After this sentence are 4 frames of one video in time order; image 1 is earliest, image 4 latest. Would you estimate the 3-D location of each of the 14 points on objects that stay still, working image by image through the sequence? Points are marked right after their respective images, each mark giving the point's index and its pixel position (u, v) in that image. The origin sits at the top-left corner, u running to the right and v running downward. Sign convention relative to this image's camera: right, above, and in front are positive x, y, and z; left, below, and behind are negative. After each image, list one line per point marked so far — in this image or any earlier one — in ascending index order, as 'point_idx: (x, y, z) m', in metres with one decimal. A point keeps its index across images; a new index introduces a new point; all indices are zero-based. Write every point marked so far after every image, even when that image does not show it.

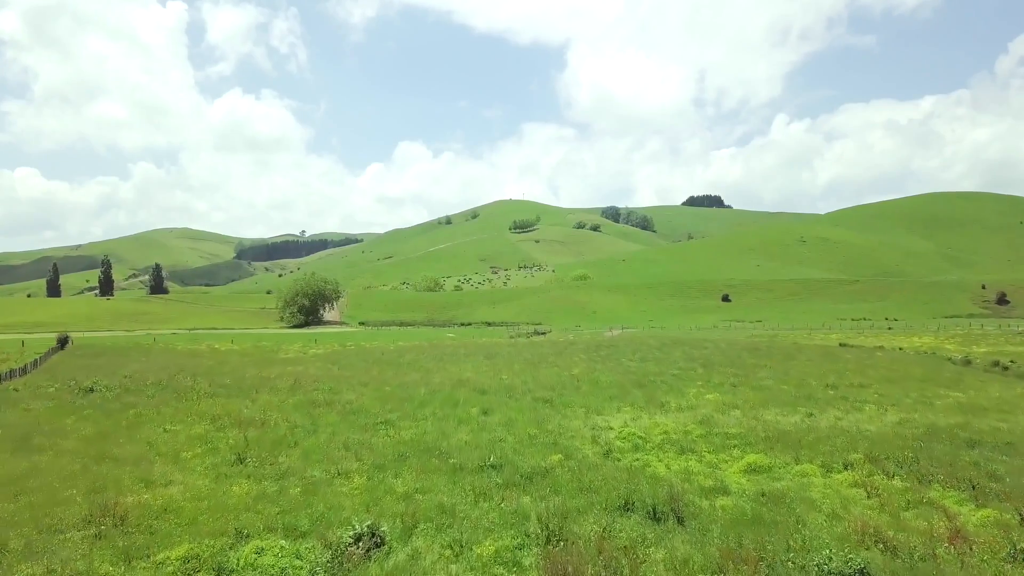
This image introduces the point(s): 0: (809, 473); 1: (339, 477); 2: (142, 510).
0: (+9.6, -6.0, +17.3) m
1: (-5.3, -5.8, +16.3) m
2: (-9.3, -5.6, +13.4) m
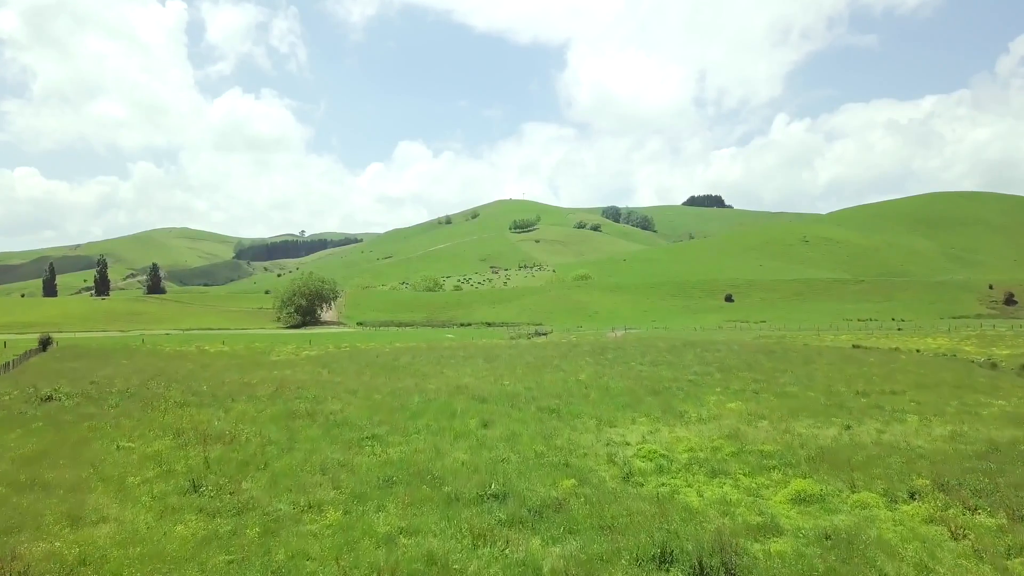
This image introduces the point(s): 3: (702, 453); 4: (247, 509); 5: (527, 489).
0: (+9.8, -5.9, +14.5) m
1: (-5.1, -5.7, +13.6) m
2: (-9.2, -5.5, +10.7) m
3: (+7.0, -6.1, +19.6) m
4: (-6.8, -5.6, +13.6) m
5: (+0.4, -5.7, +15.0) m
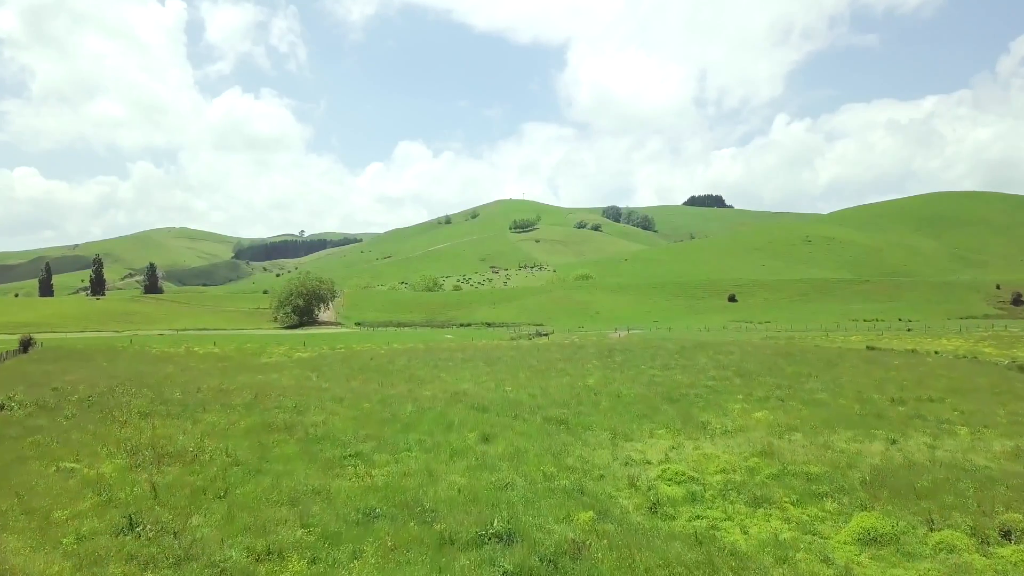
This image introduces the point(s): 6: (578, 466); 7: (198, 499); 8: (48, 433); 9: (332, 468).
0: (+9.9, -5.7, +11.8) m
1: (-5.0, -5.6, +10.9) m
2: (-9.0, -5.3, +8.0) m
3: (+7.1, -5.9, +16.9) m
4: (-6.6, -5.5, +10.9) m
5: (+0.6, -5.5, +12.3) m
6: (+2.2, -5.9, +17.6) m
7: (-8.2, -5.5, +14.0) m
8: (-17.2, -5.4, +19.8) m
9: (-5.7, -5.7, +16.9) m
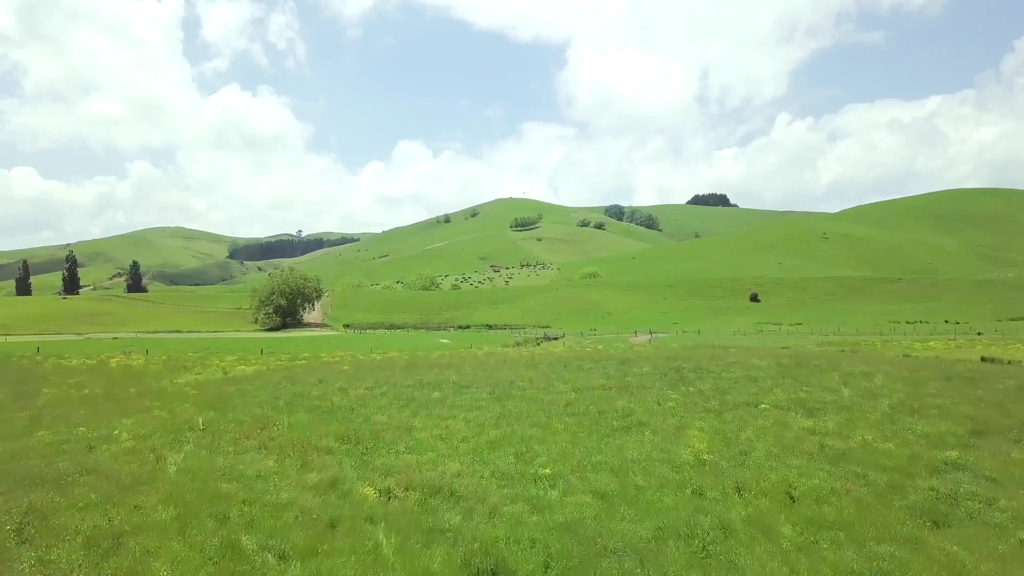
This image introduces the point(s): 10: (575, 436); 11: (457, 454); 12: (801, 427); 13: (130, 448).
0: (+11.0, -5.0, -4.1) m
1: (-3.9, -4.8, -5.0) m
2: (-7.9, -4.6, -7.9) m
3: (+8.2, -5.2, +1.0) m
4: (-5.5, -4.7, -5.0) m
5: (+1.7, -4.8, -3.6) m
6: (+3.3, -5.1, +1.7) m
7: (-7.1, -4.7, -1.9) m
8: (-16.0, -4.6, +3.8) m
9: (-4.6, -4.9, +0.9) m
10: (+2.3, -5.0, +18.4) m
11: (-1.5, -5.0, +17.1) m
12: (+10.1, -4.9, +18.8) m
13: (-12.6, -5.1, +17.6) m
